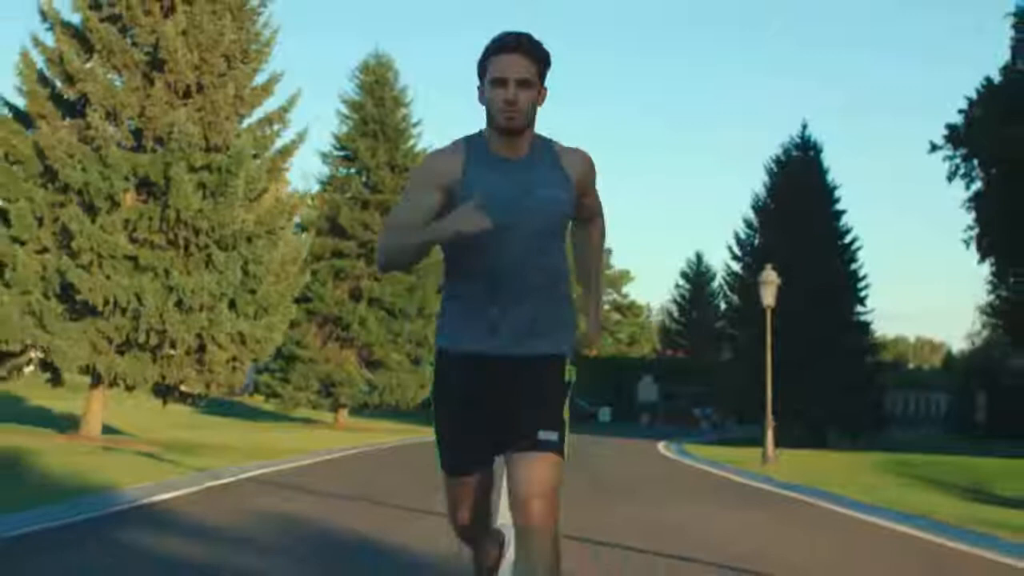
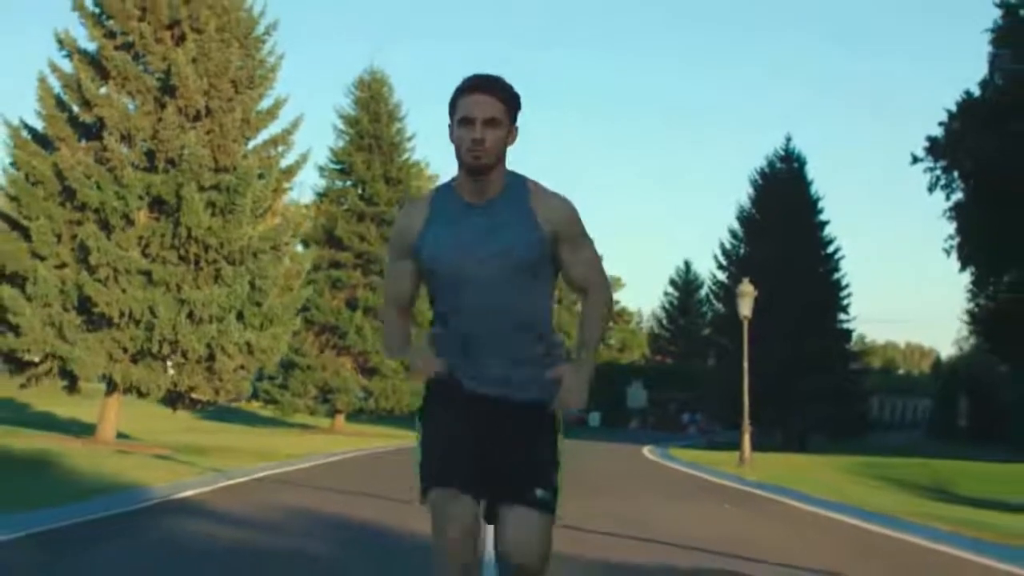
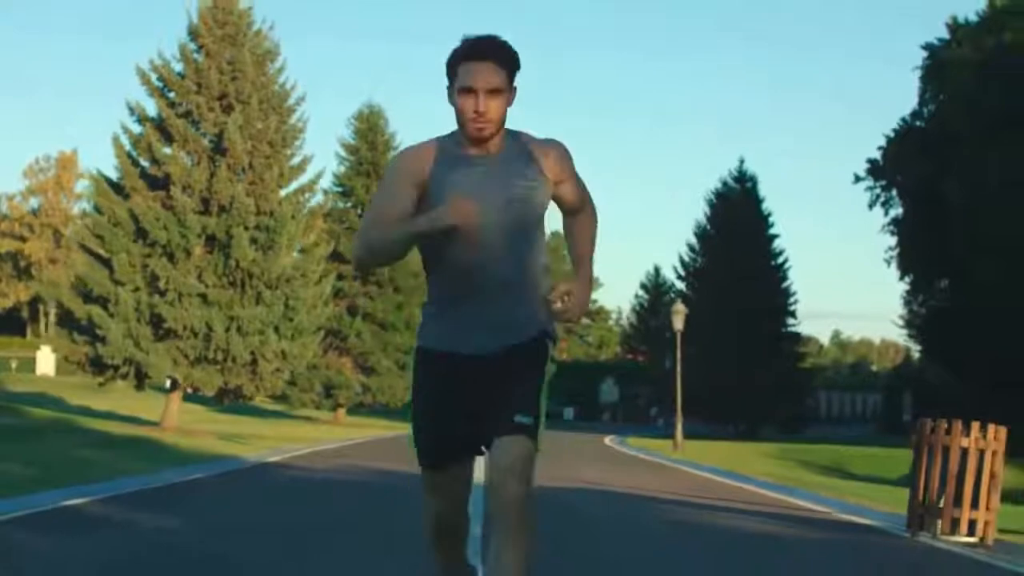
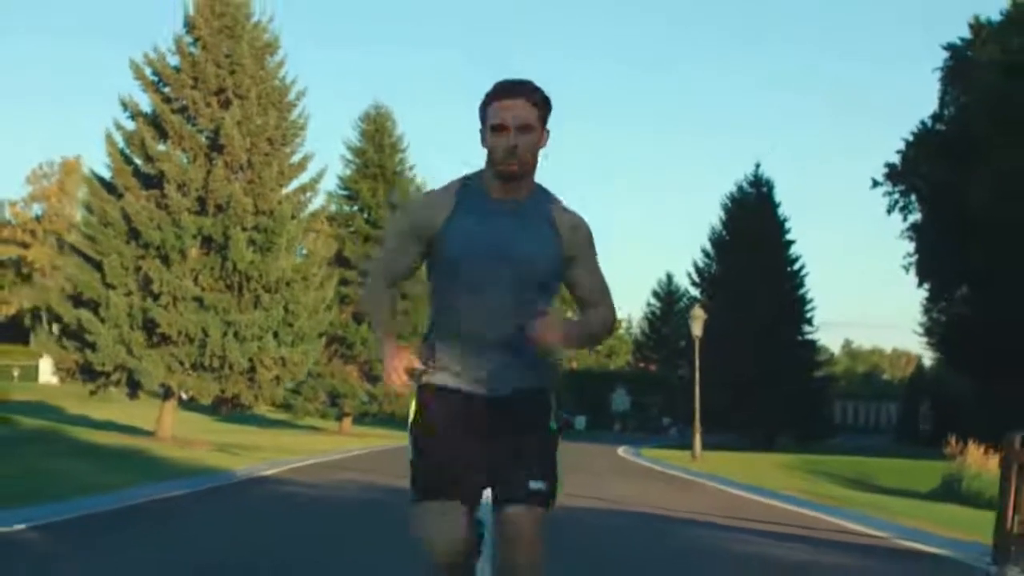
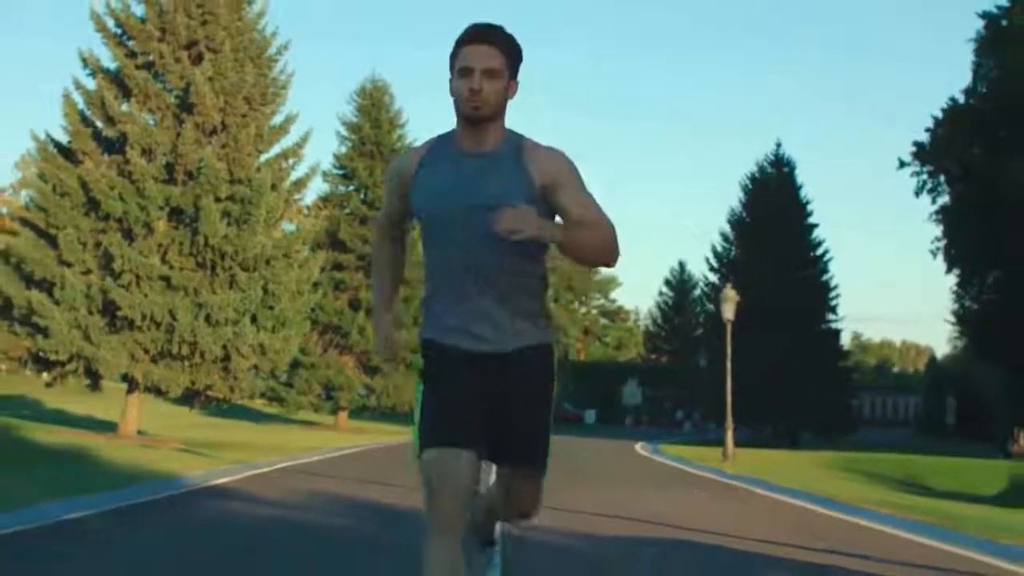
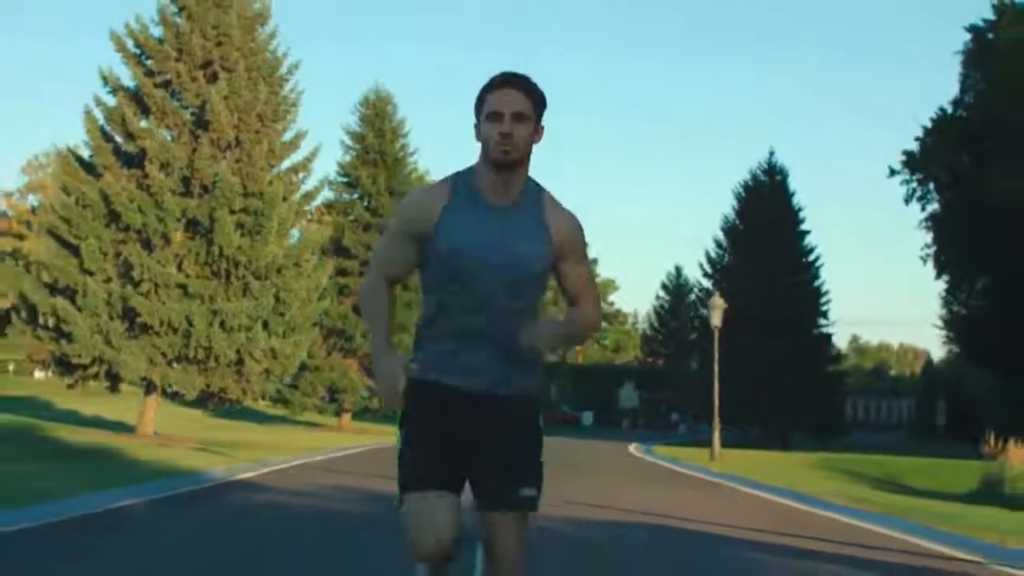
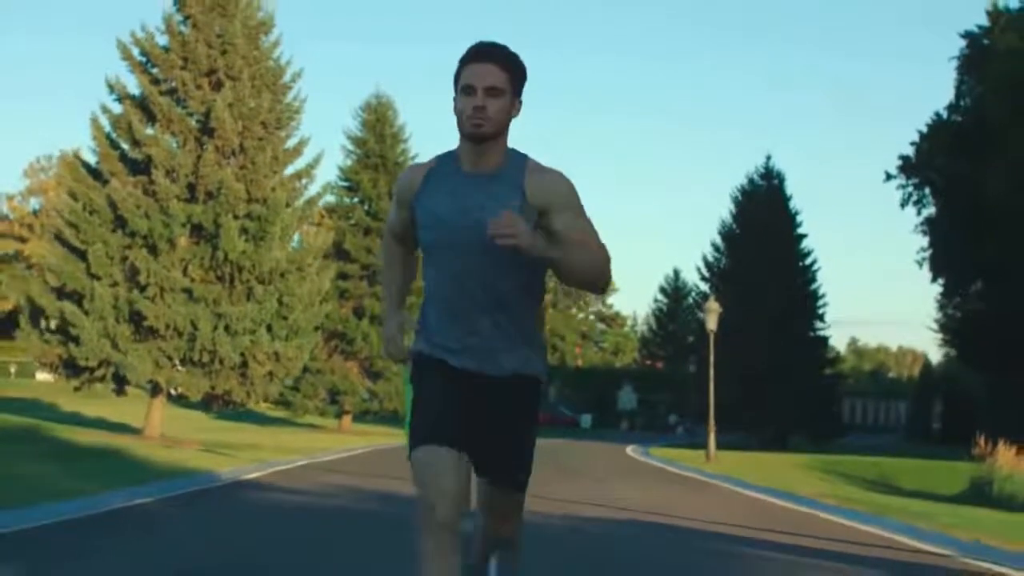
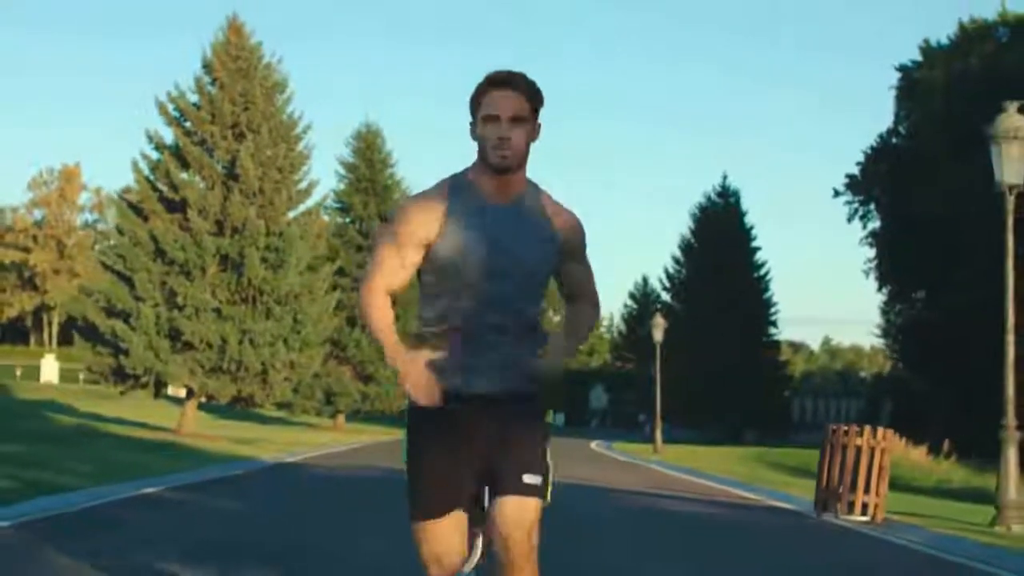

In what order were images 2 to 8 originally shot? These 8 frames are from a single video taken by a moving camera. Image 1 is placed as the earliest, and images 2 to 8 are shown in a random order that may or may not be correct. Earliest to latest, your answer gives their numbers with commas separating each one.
2, 5, 6, 7, 4, 3, 8
